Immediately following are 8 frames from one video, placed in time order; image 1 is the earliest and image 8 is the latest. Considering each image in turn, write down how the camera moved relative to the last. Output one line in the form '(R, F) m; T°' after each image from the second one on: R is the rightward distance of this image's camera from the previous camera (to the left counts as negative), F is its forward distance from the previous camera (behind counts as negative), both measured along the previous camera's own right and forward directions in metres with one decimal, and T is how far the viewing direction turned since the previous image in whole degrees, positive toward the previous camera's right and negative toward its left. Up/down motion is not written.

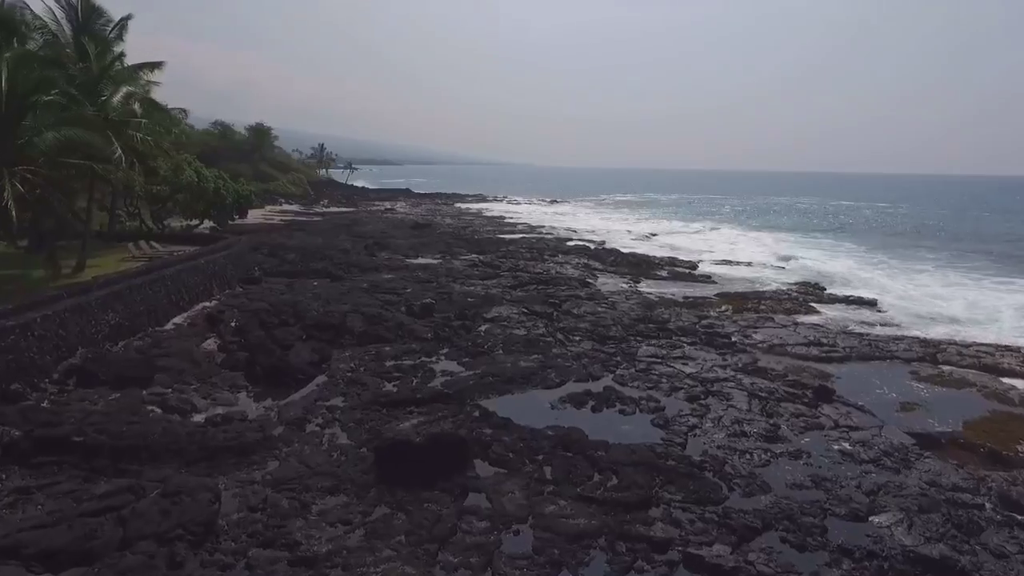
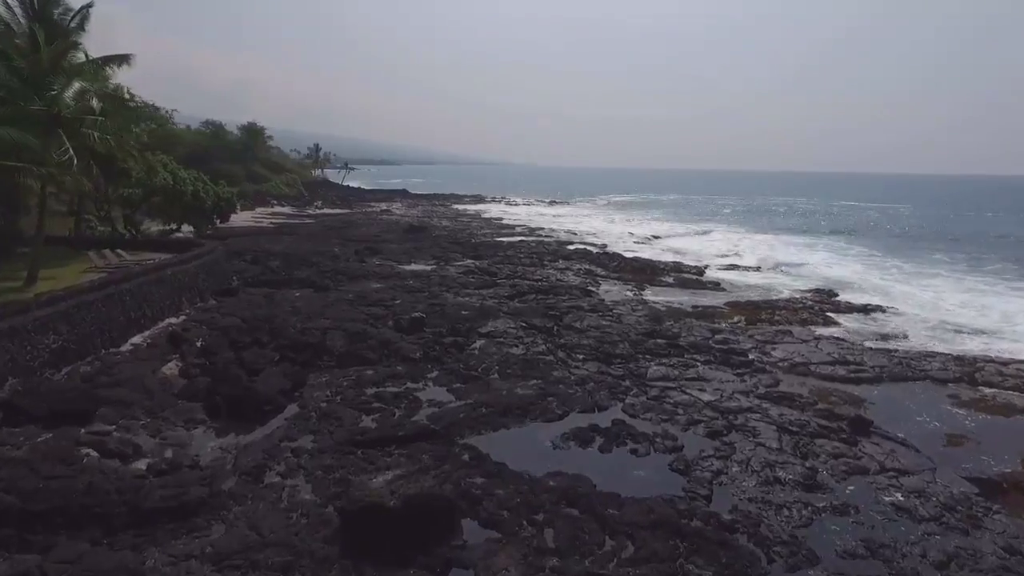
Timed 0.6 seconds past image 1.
(+0.1, +1.7) m; 0°
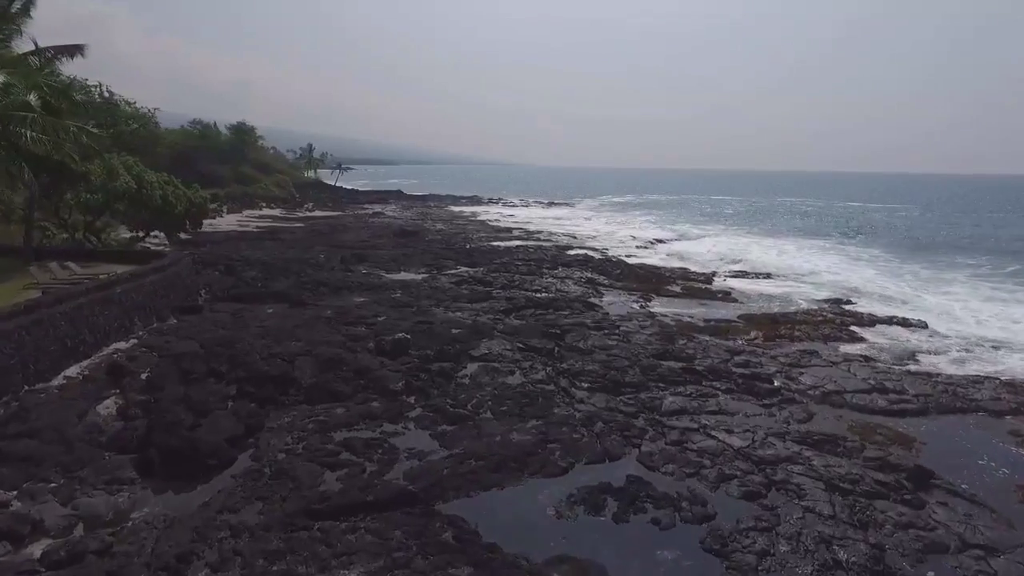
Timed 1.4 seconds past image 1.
(+0.1, +2.1) m; 0°
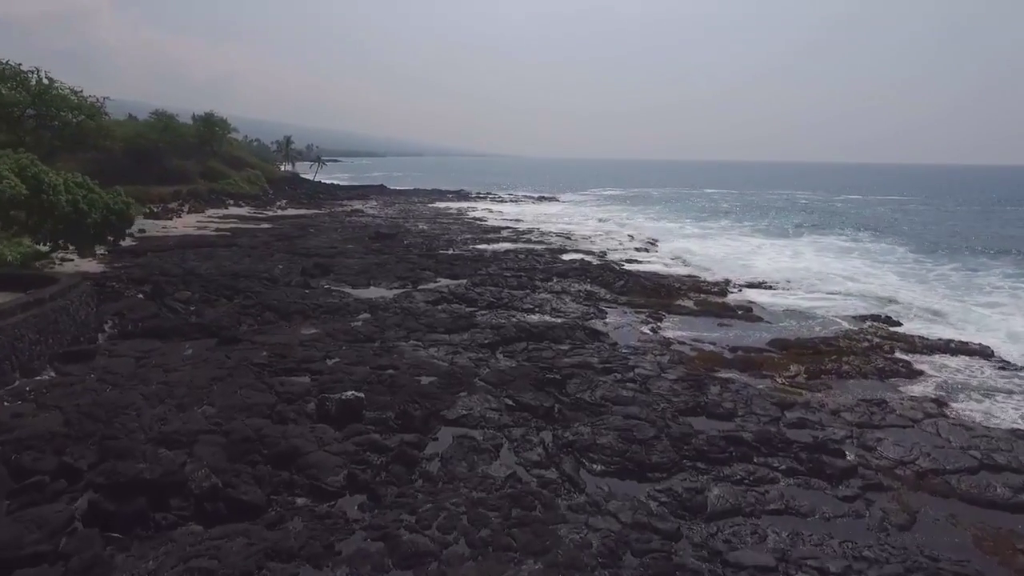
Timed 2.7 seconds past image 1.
(+0.1, +4.3) m; +1°
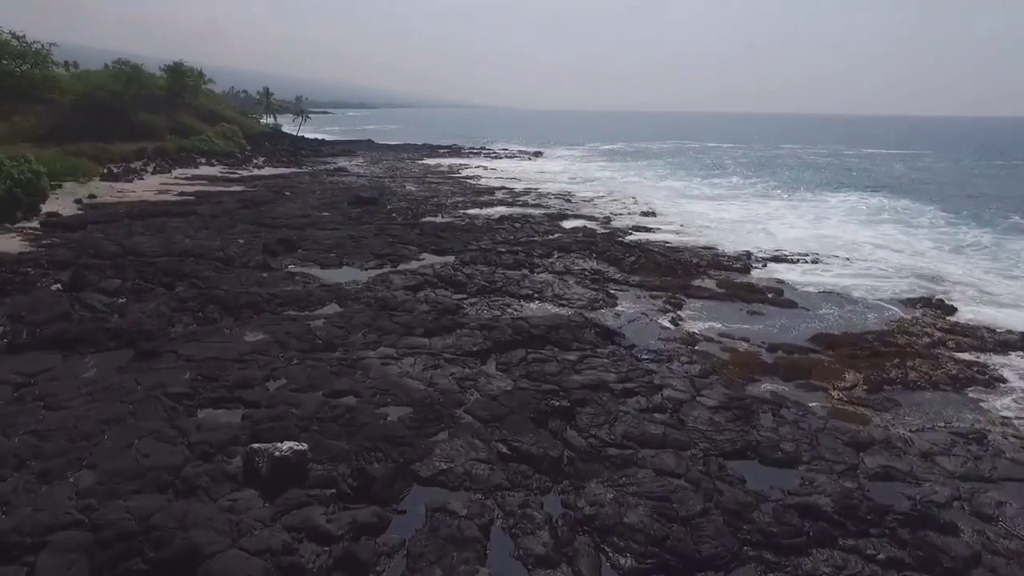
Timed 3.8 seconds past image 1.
(0.0, +3.7) m; 0°
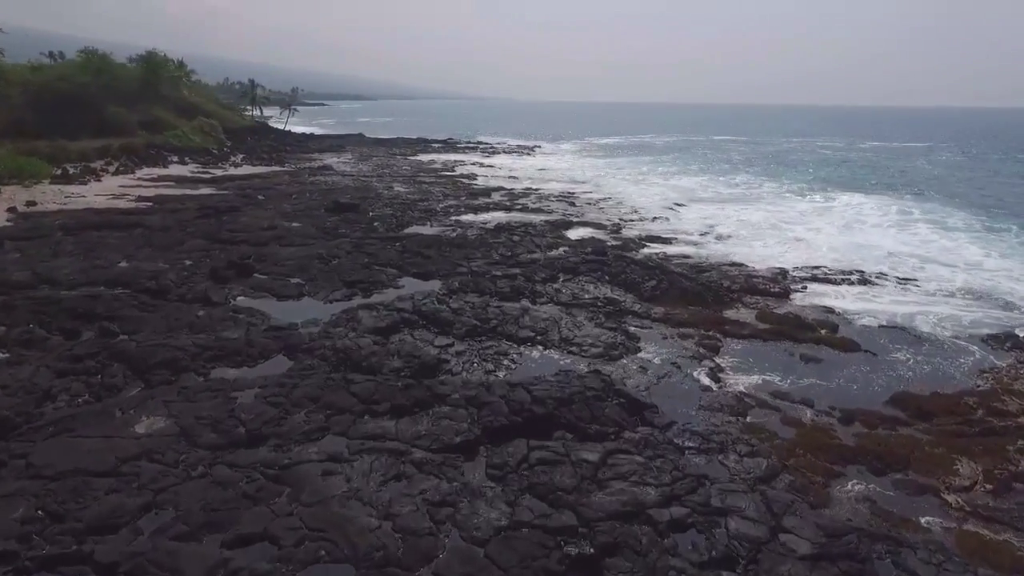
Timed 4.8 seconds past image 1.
(0.0, +4.1) m; 0°
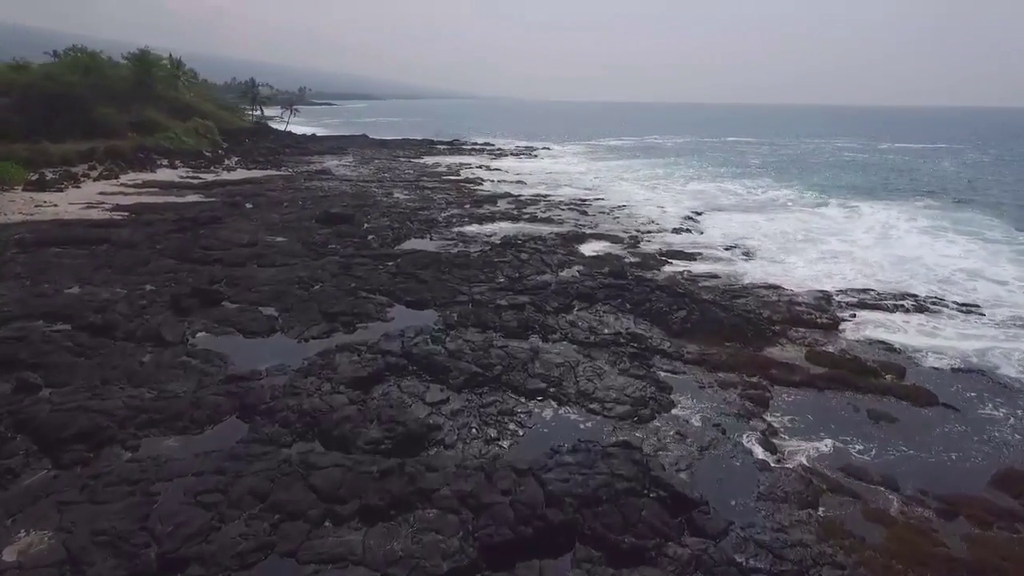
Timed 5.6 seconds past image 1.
(0.0, +2.9) m; -1°
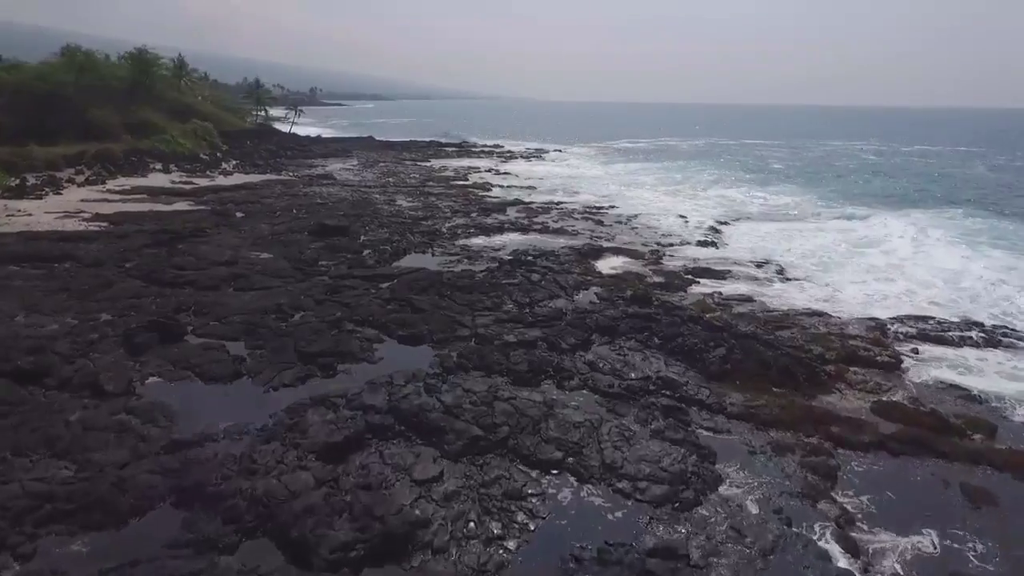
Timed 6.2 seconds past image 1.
(0.0, +2.6) m; -1°
